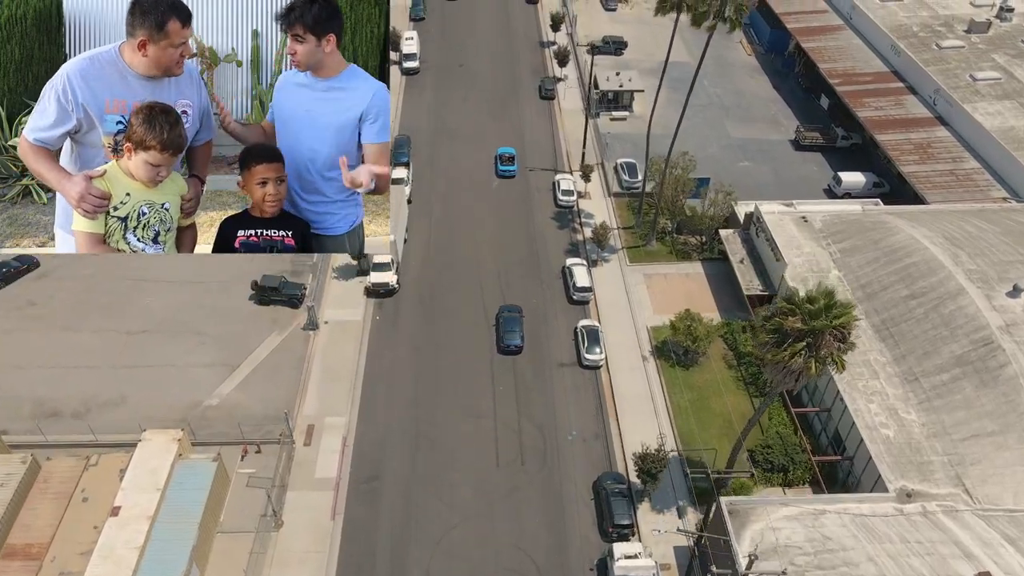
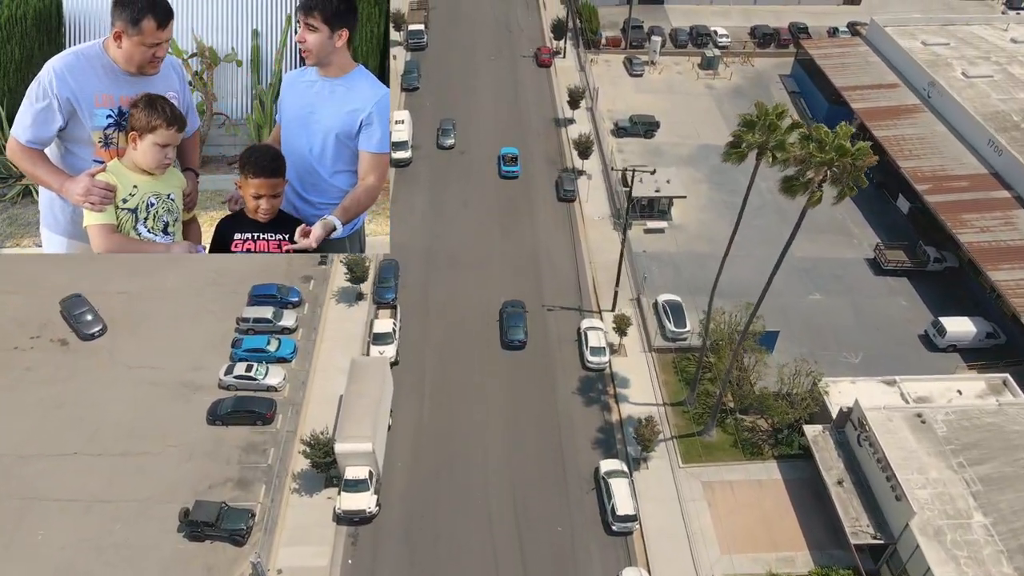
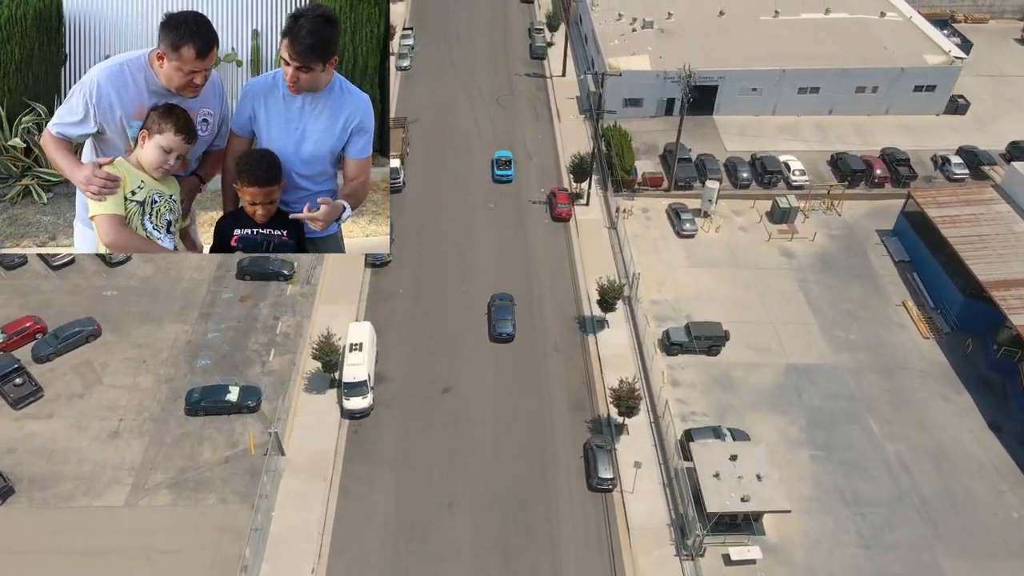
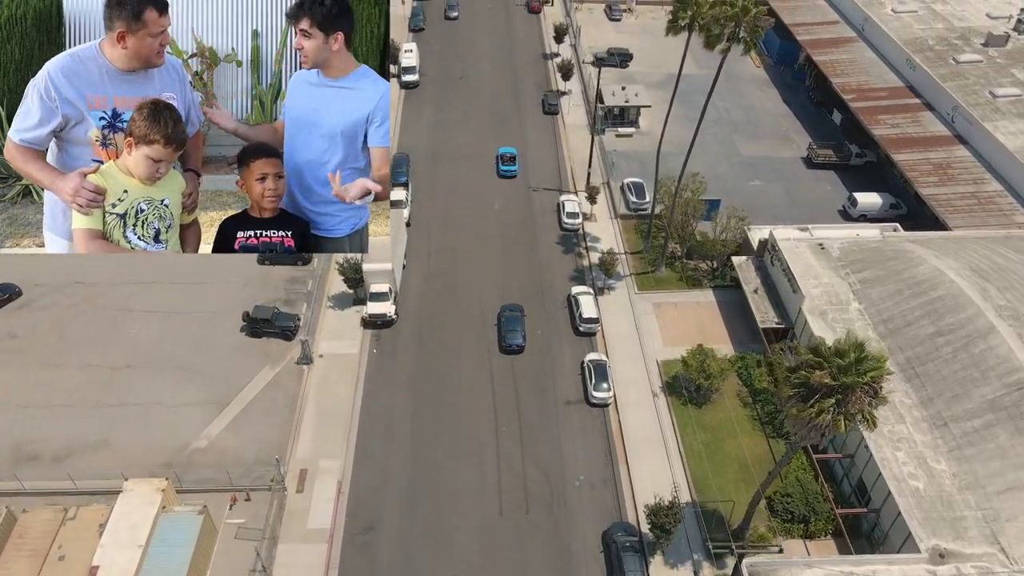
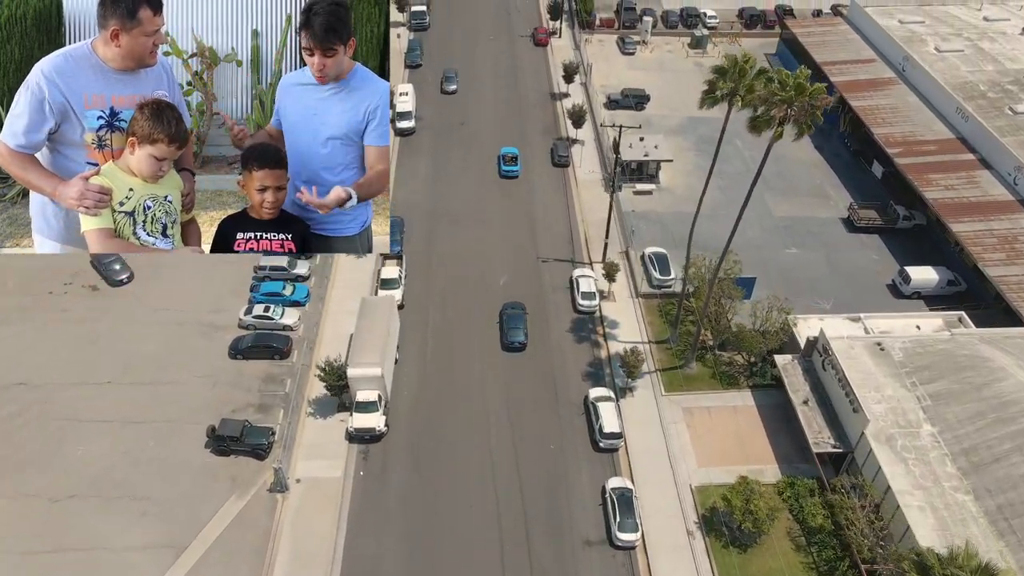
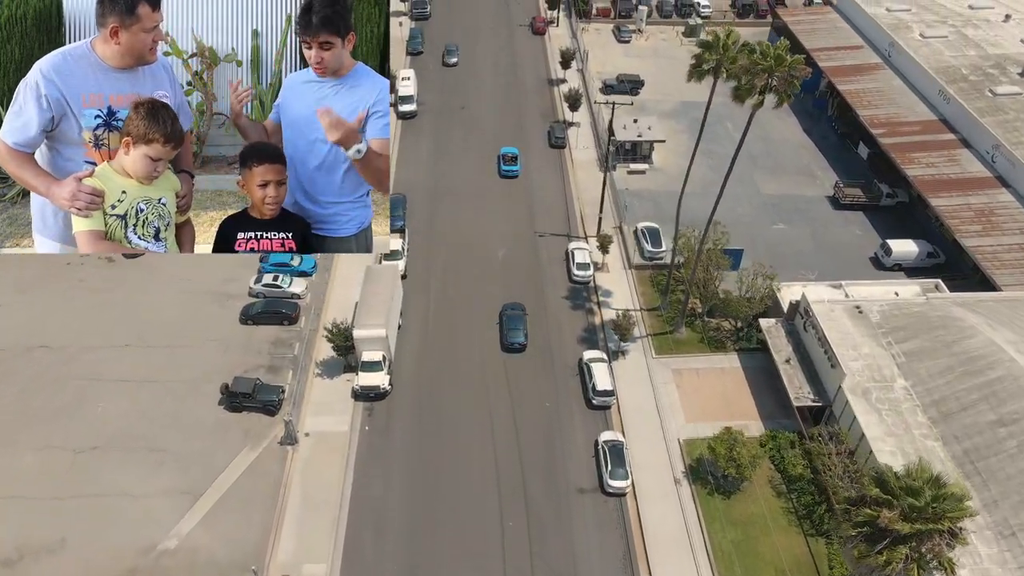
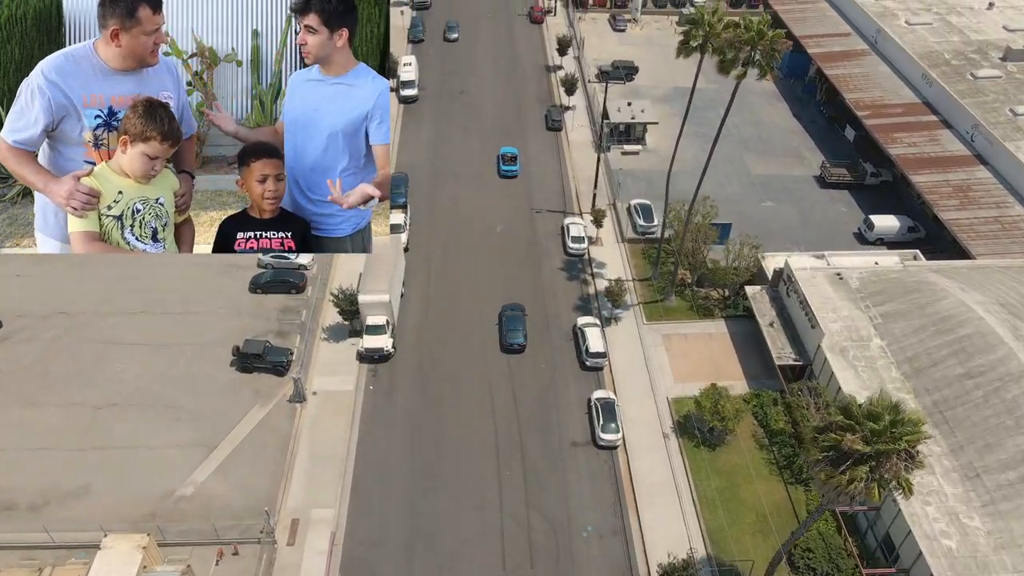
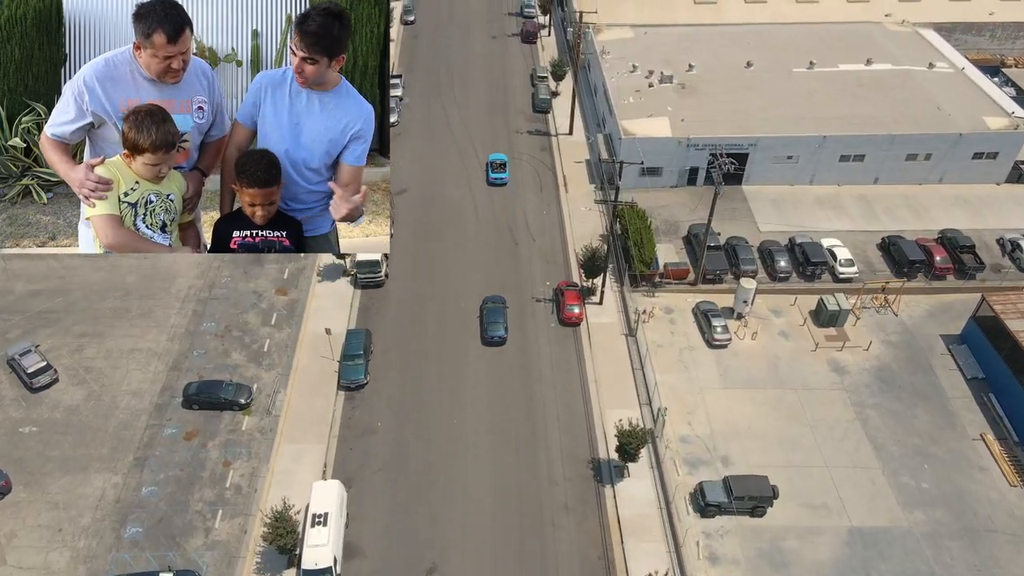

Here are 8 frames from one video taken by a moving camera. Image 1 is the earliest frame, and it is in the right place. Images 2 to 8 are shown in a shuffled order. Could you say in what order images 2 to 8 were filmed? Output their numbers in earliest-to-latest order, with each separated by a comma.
4, 7, 6, 5, 2, 3, 8
